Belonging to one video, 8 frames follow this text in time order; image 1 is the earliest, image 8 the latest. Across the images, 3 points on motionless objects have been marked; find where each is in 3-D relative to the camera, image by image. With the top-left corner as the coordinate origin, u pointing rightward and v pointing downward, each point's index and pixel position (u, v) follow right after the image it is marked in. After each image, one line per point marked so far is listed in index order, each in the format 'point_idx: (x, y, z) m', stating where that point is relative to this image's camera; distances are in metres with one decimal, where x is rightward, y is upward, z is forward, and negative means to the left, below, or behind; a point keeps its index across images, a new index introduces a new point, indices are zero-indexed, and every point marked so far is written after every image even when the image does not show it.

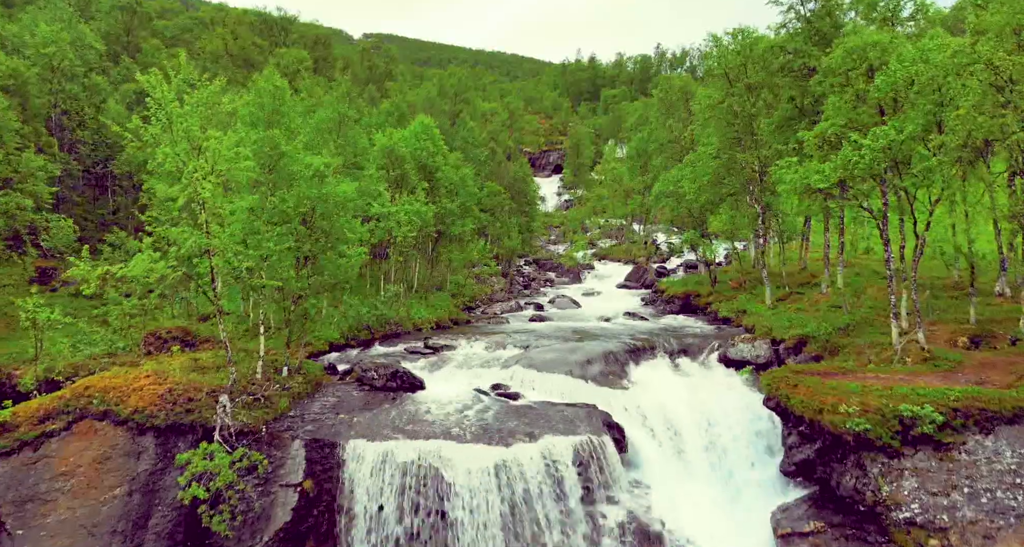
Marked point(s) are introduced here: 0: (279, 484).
0: (-4.5, -4.0, +11.4) m
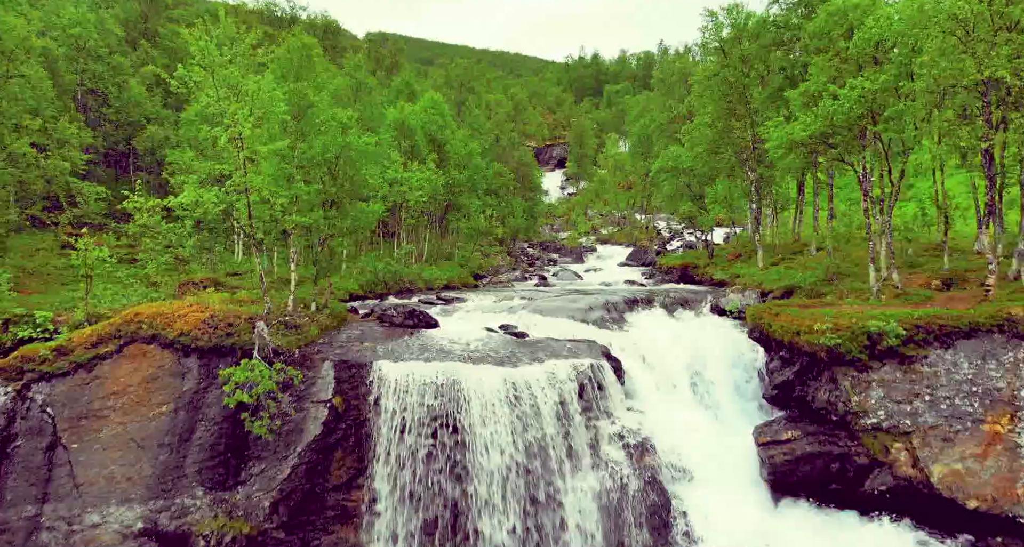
0: (-4.3, -2.7, +12.6) m
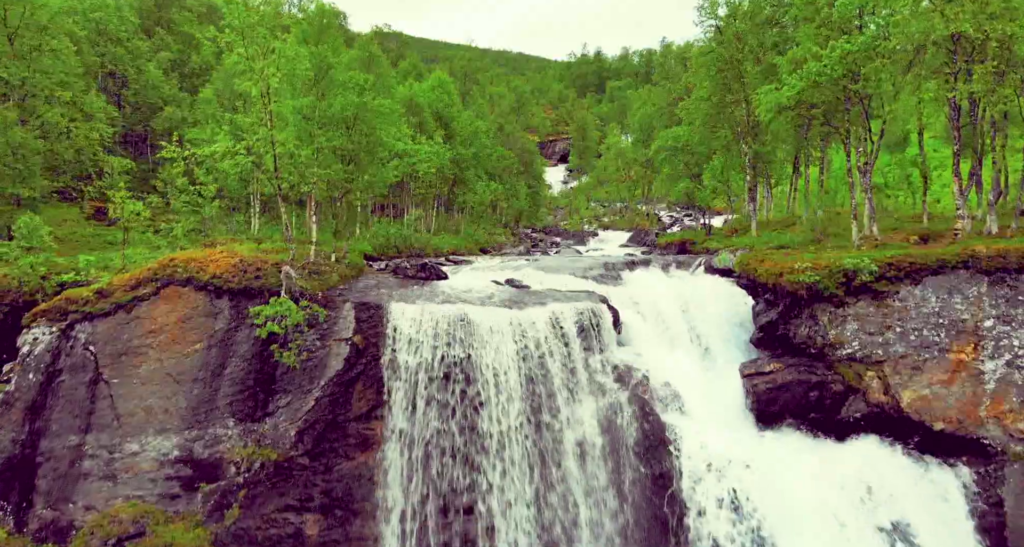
0: (-4.2, -1.5, +13.7) m
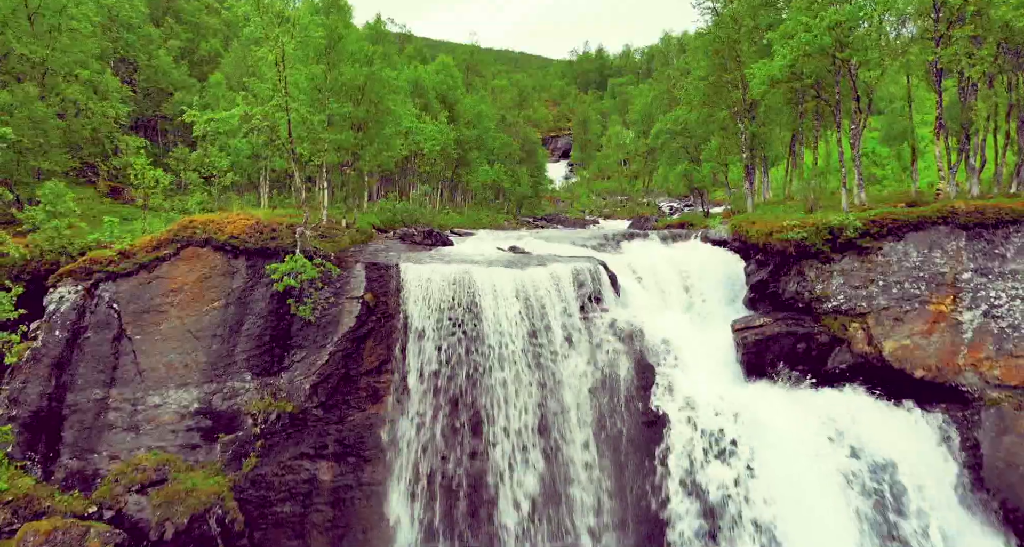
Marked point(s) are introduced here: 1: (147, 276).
0: (-4.1, -0.5, +14.4) m
1: (-9.1, -0.1, +14.4) m
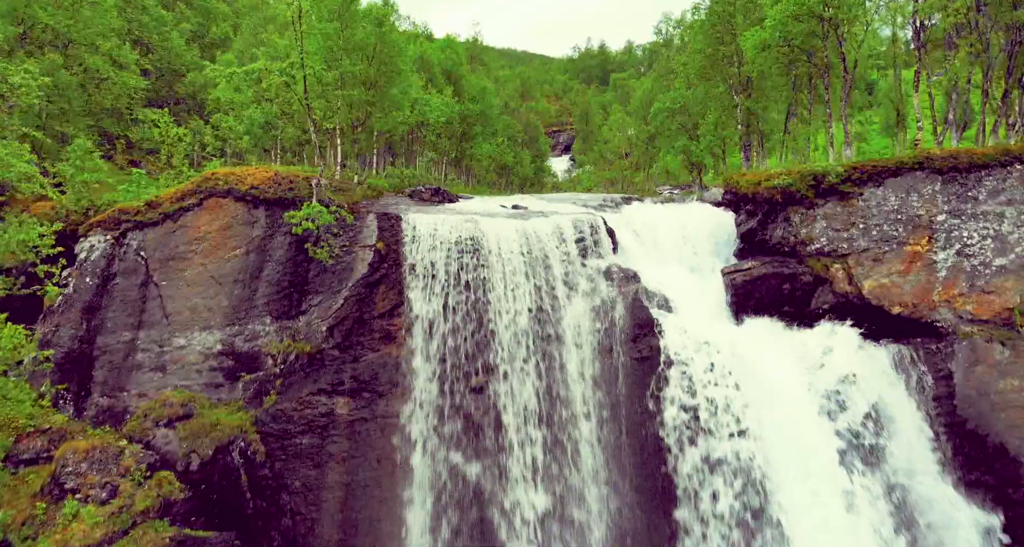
0: (-4.0, +0.8, +15.3) m
1: (-9.0, +1.3, +15.3) m
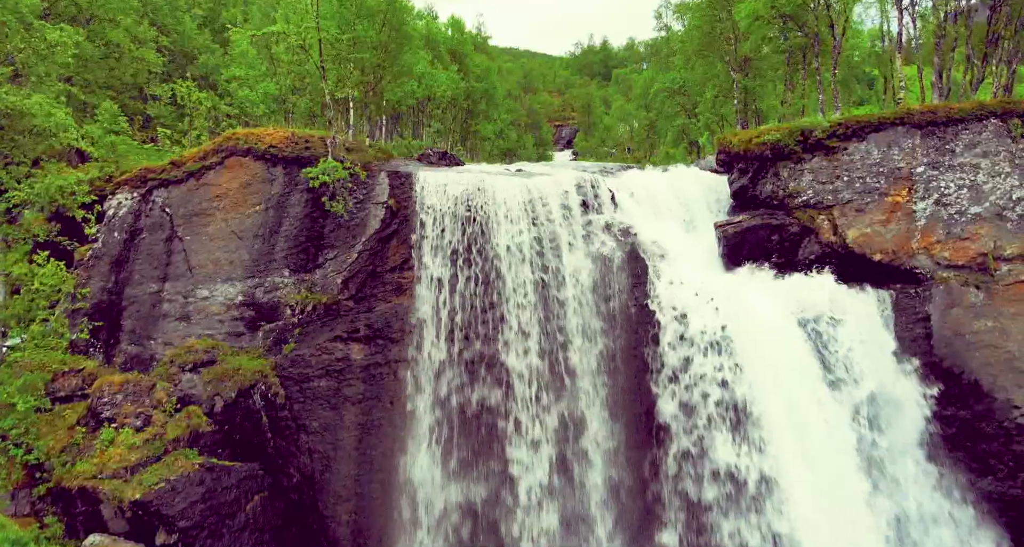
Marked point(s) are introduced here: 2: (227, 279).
0: (-3.9, +2.0, +16.1) m
1: (-8.9, +2.5, +16.2) m
2: (-7.7, -0.1, +15.8) m
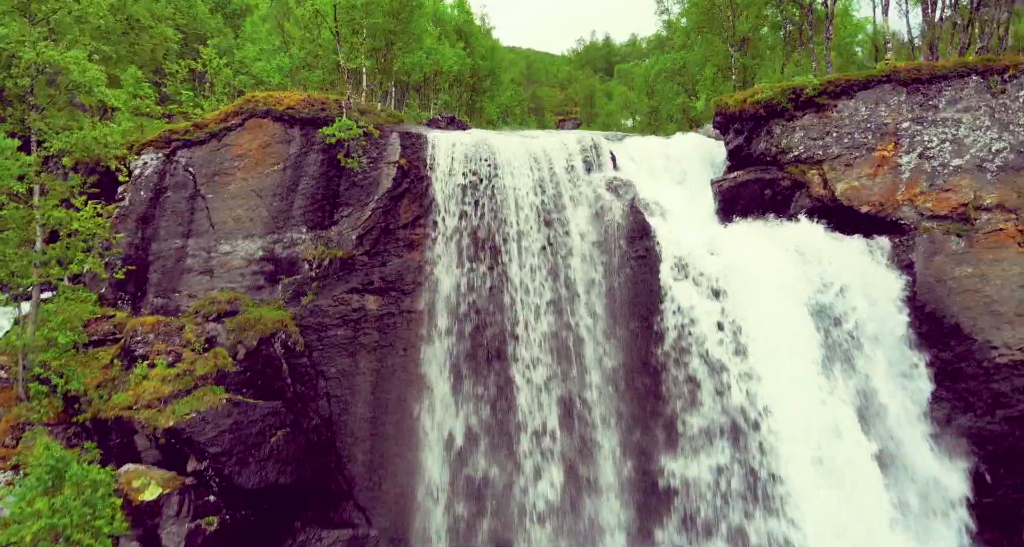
0: (-3.7, +3.3, +17.0) m
1: (-8.7, +3.8, +17.1) m
2: (-7.6, +1.2, +16.6) m
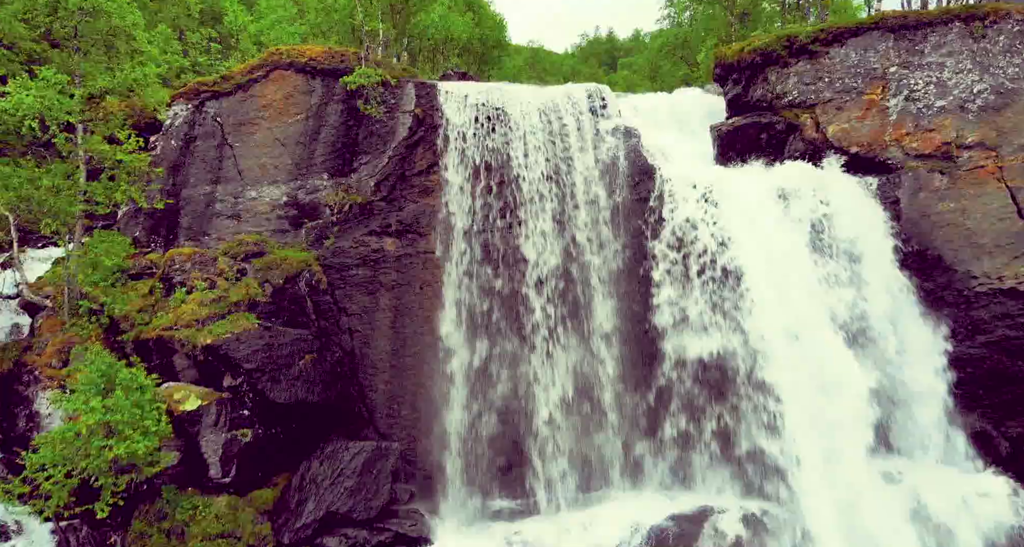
0: (-3.4, +5.0, +18.0) m
1: (-8.4, +5.5, +18.1) m
2: (-7.3, +2.9, +17.7) m
